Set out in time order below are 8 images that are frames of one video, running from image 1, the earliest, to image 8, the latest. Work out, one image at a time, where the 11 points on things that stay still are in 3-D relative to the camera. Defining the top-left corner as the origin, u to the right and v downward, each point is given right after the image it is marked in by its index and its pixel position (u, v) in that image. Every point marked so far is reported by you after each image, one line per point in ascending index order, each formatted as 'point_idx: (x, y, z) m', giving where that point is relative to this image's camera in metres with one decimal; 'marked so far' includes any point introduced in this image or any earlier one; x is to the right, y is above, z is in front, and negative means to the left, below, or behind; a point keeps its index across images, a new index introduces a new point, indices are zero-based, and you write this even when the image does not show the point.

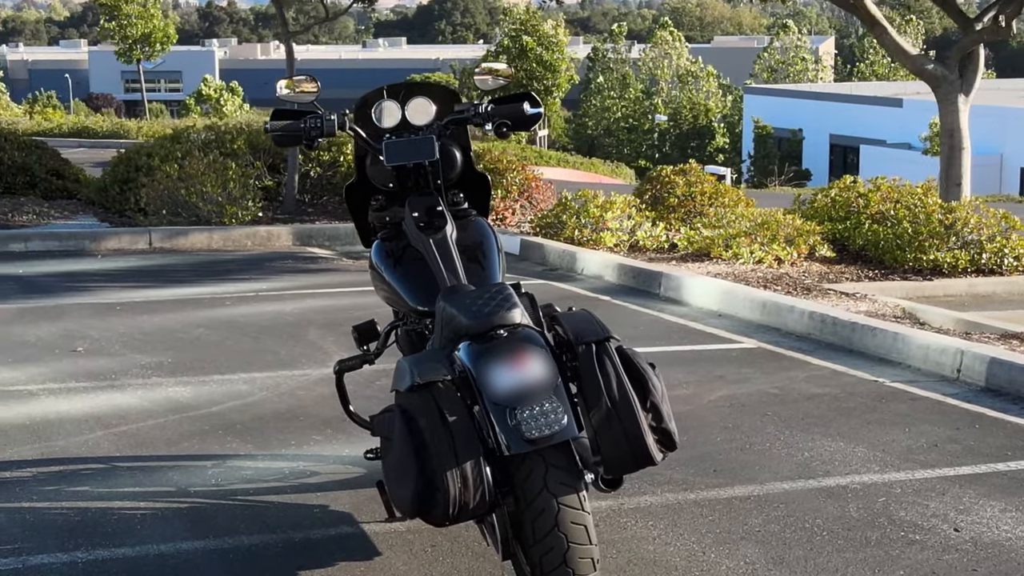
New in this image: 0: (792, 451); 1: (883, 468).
0: (+0.9, -0.5, +5.9) m
1: (+1.2, -0.6, +5.7) m
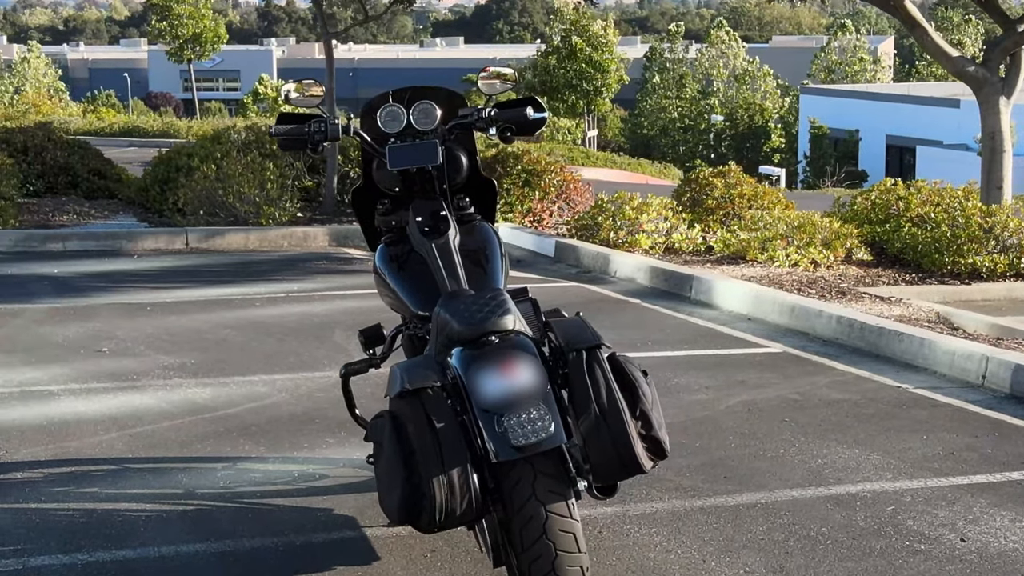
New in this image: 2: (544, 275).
0: (+0.9, -0.5, +5.9) m
1: (+1.2, -0.6, +5.6) m
2: (+0.2, +0.1, +11.1) m
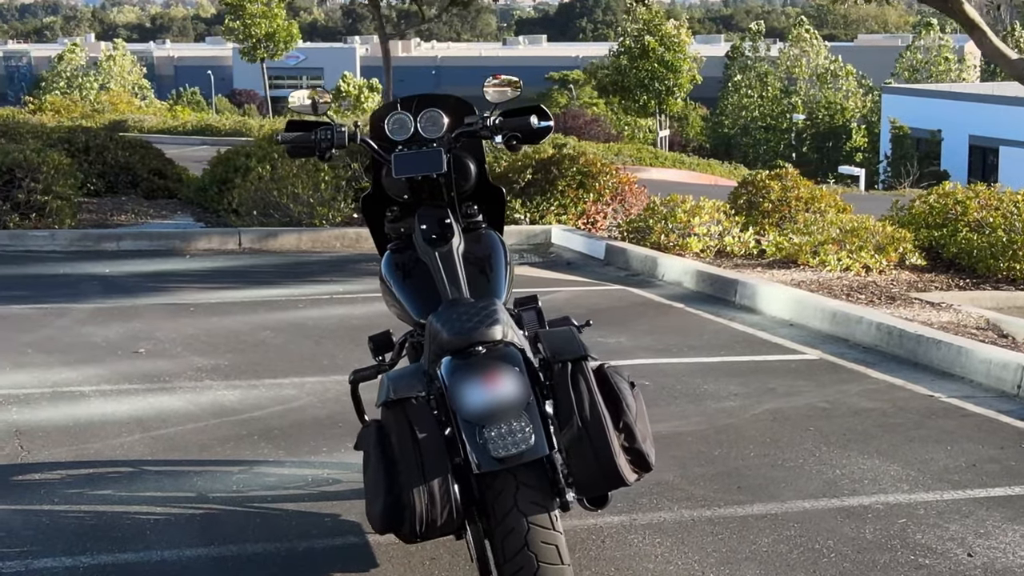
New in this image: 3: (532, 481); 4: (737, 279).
0: (+1.0, -0.6, +5.8) m
1: (+1.2, -0.6, +5.6) m
2: (+0.5, +0.1, +11.1) m
3: (0.0, -0.4, +3.9) m
4: (+1.2, 0.0, +9.8) m
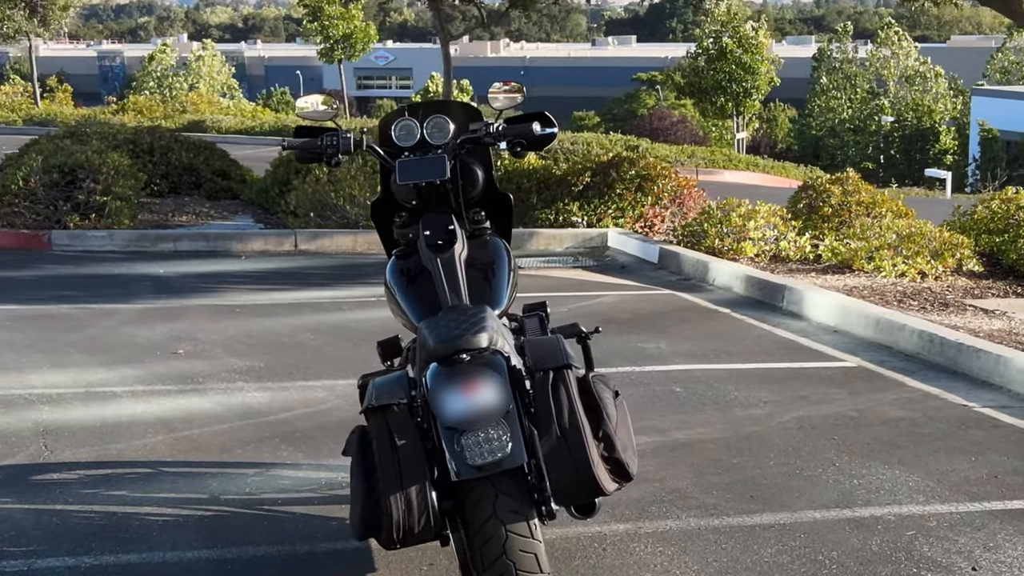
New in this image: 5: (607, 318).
0: (+1.0, -0.6, +5.8) m
1: (+1.3, -0.6, +5.5) m
2: (+0.8, 0.0, +11.1) m
3: (0.0, -0.4, +3.9) m
4: (+1.4, 0.0, +9.7) m
5: (+0.5, -0.2, +9.1) m
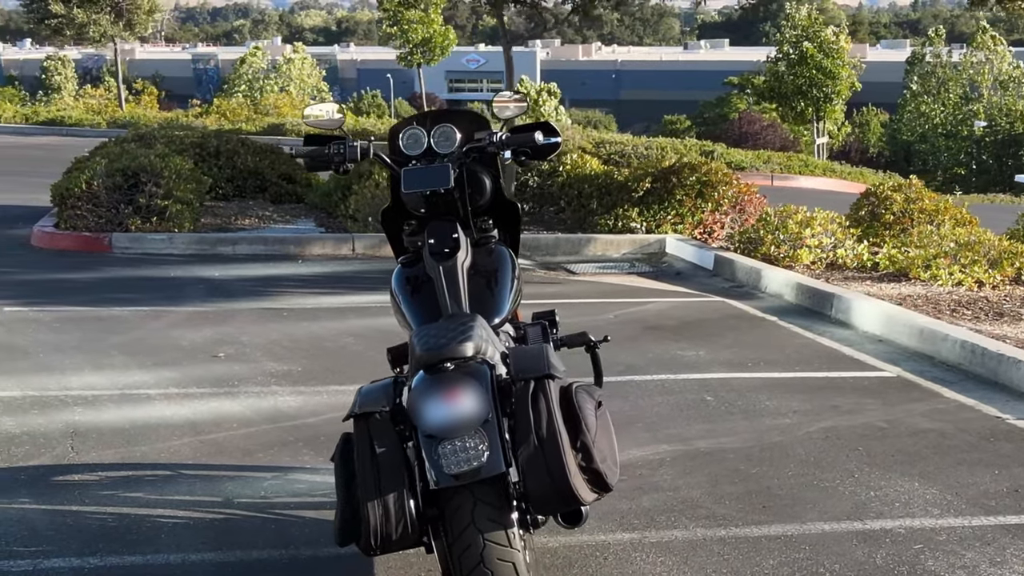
0: (+1.1, -0.6, +5.8) m
1: (+1.3, -0.7, +5.5) m
2: (+1.1, 0.0, +11.0) m
3: (-0.1, -0.4, +3.9) m
4: (+1.7, 0.0, +9.6) m
5: (+0.7, -0.2, +9.1) m
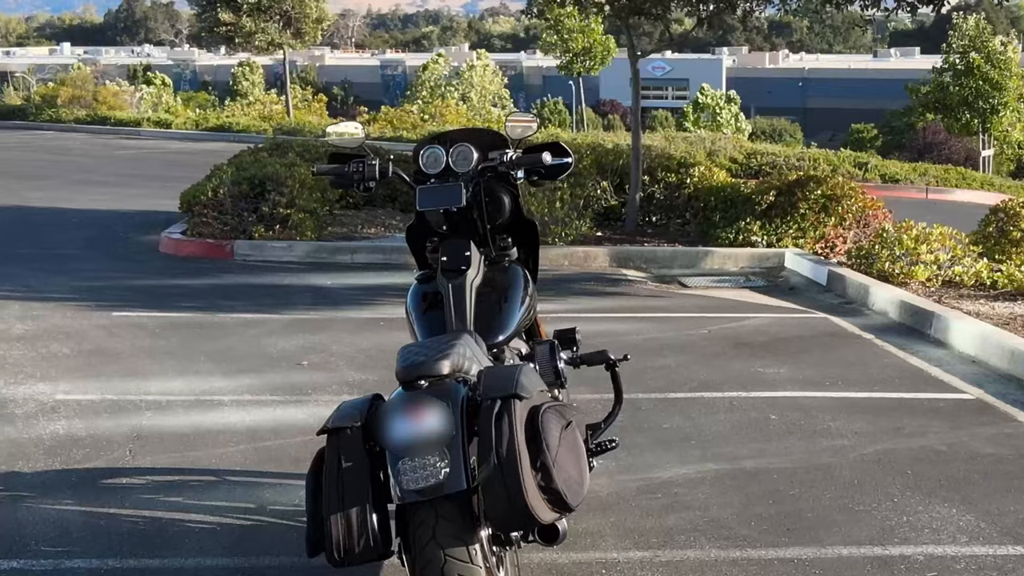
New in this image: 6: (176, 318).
0: (+1.2, -0.7, +5.7) m
1: (+1.4, -0.7, +5.4) m
2: (+1.8, -0.1, +10.9) m
3: (-0.1, -0.5, +4.0) m
4: (+2.2, -0.1, +9.5) m
5: (+1.1, -0.3, +9.1) m
6: (-1.7, -0.2, +9.5) m
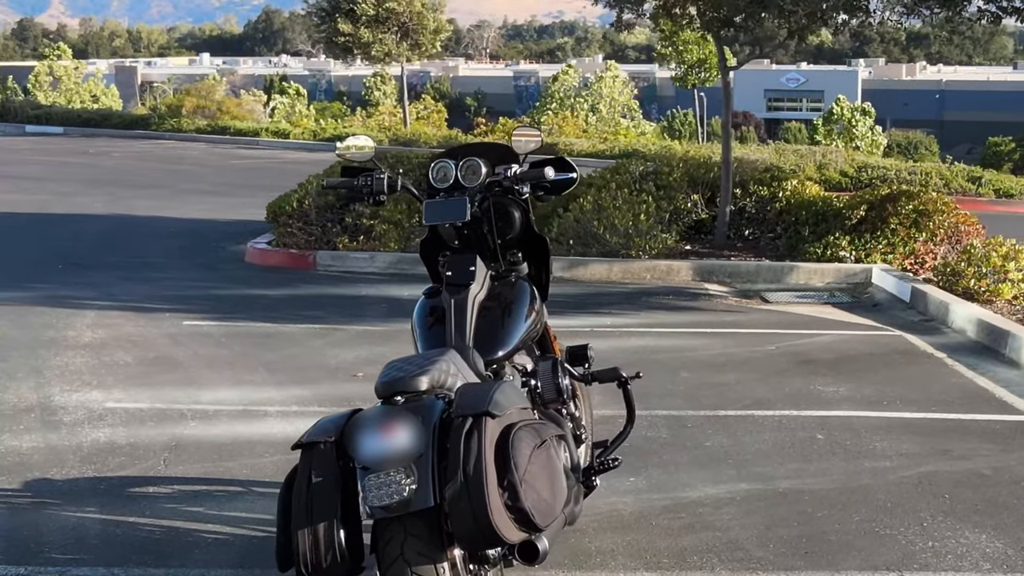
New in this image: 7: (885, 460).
0: (+1.2, -0.8, +5.6) m
1: (+1.4, -0.8, +5.3) m
2: (+2.2, -0.2, +10.8) m
3: (-0.2, -0.5, +3.9) m
4: (+2.5, -0.2, +9.3) m
5: (+1.4, -0.3, +8.9) m
6: (-1.4, -0.2, +9.6) m
7: (+1.4, -0.6, +6.7) m
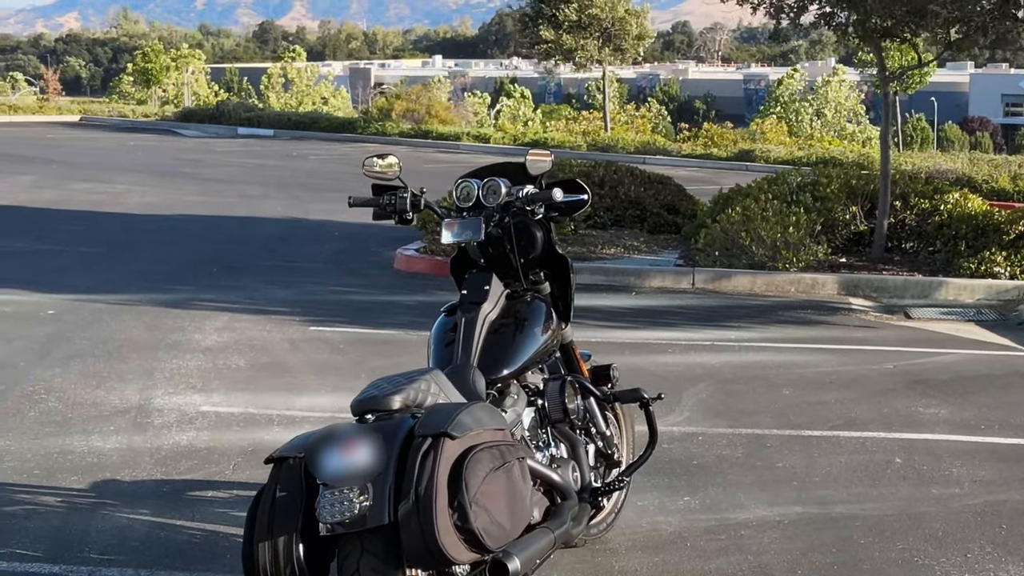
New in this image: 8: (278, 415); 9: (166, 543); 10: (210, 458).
0: (+1.3, -0.8, +5.5) m
1: (+1.4, -0.9, +5.1) m
2: (+2.9, -0.3, +10.5) m
3: (-0.3, -0.6, +4.0) m
4: (+3.1, -0.3, +9.0) m
5: (+2.0, -0.4, +8.8) m
6: (-0.8, -0.2, +9.8) m
7: (+1.6, -0.7, +6.6) m
8: (-1.0, -0.5, +7.6) m
9: (-1.1, -0.8, +5.6) m
10: (-1.1, -0.6, +6.7) m
